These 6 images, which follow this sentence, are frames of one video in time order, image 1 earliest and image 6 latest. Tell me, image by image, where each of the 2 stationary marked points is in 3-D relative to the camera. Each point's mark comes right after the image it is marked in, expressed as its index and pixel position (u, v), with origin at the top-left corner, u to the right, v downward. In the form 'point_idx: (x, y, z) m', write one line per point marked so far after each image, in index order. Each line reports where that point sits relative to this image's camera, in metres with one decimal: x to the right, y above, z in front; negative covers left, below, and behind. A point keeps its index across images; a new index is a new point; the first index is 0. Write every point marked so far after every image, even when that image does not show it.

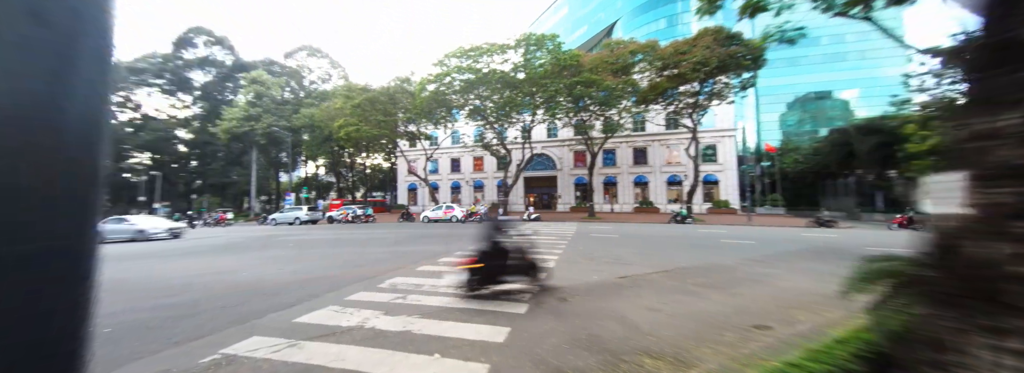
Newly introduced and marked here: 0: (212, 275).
0: (-6.2, -1.9, +6.2) m
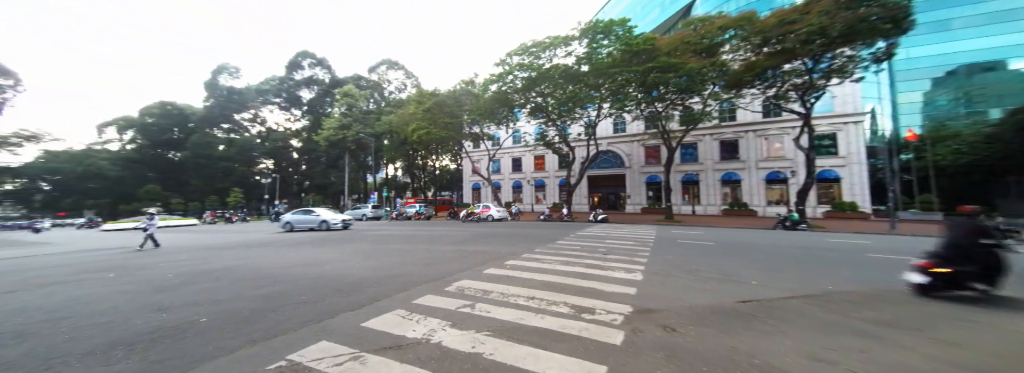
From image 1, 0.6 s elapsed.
0: (-4.7, -1.8, +6.8) m
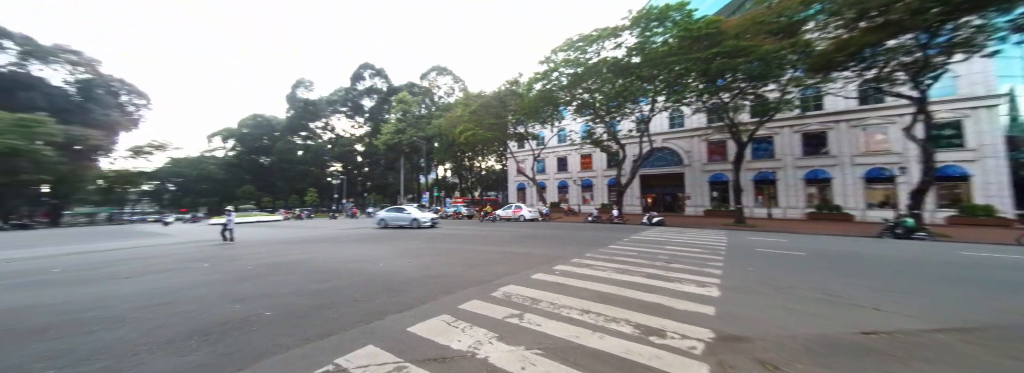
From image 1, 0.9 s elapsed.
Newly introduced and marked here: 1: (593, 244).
0: (-3.6, -1.8, +7.1) m
1: (+2.6, -1.8, +9.4) m
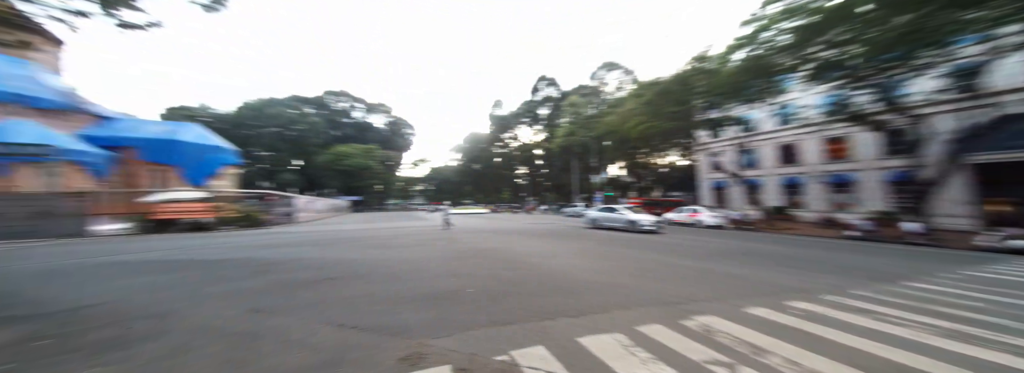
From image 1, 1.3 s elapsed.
0: (+0.7, -1.8, +7.6) m
1: (+7.2, -1.8, +6.2) m
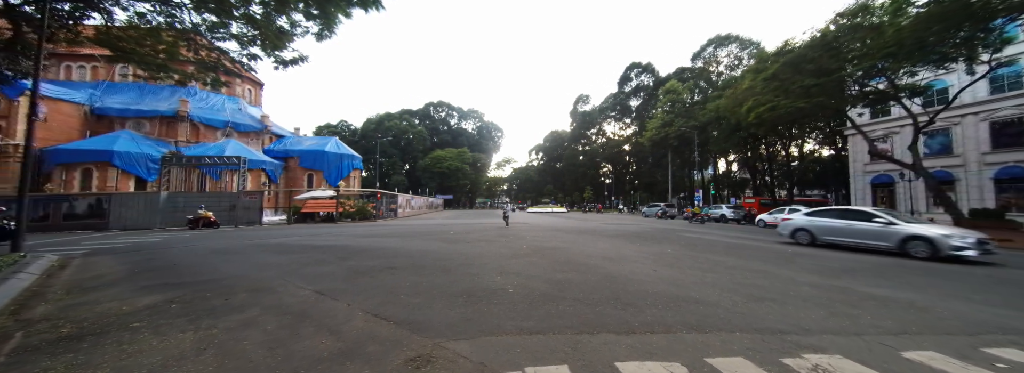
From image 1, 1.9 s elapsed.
0: (+2.2, -1.7, +6.8) m
1: (+8.0, -1.6, +3.6) m
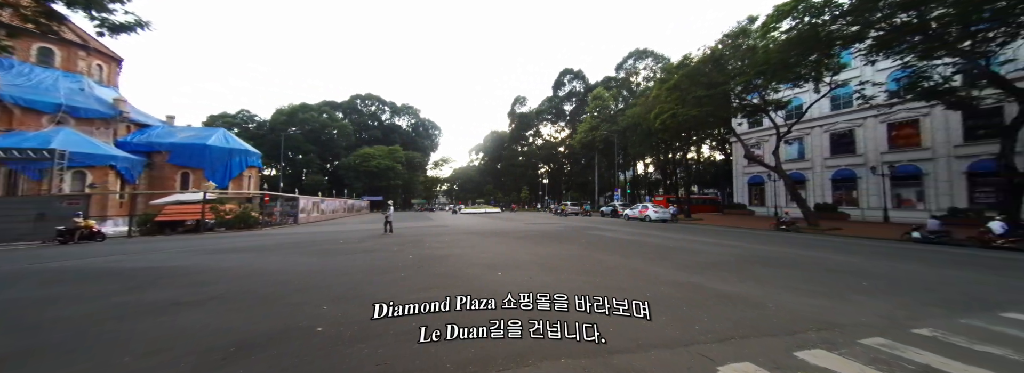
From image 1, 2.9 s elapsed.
0: (-0.5, -1.7, +6.2) m
1: (+5.9, -1.6, +4.2) m
